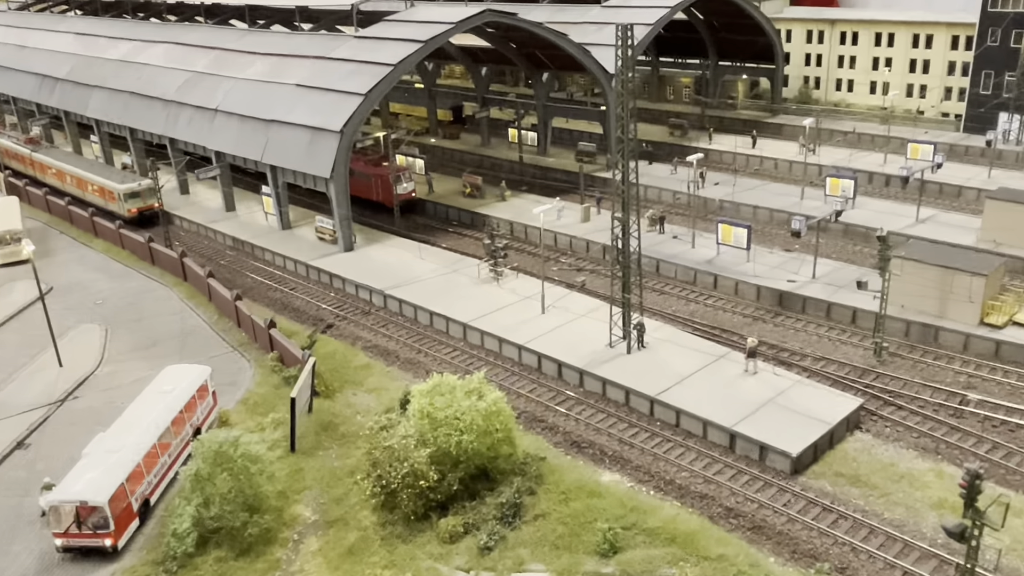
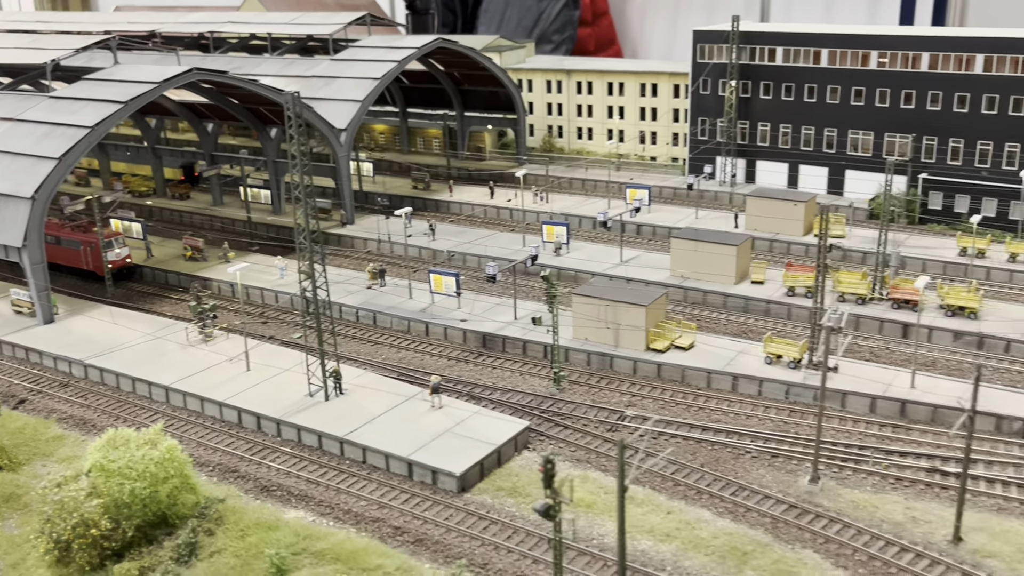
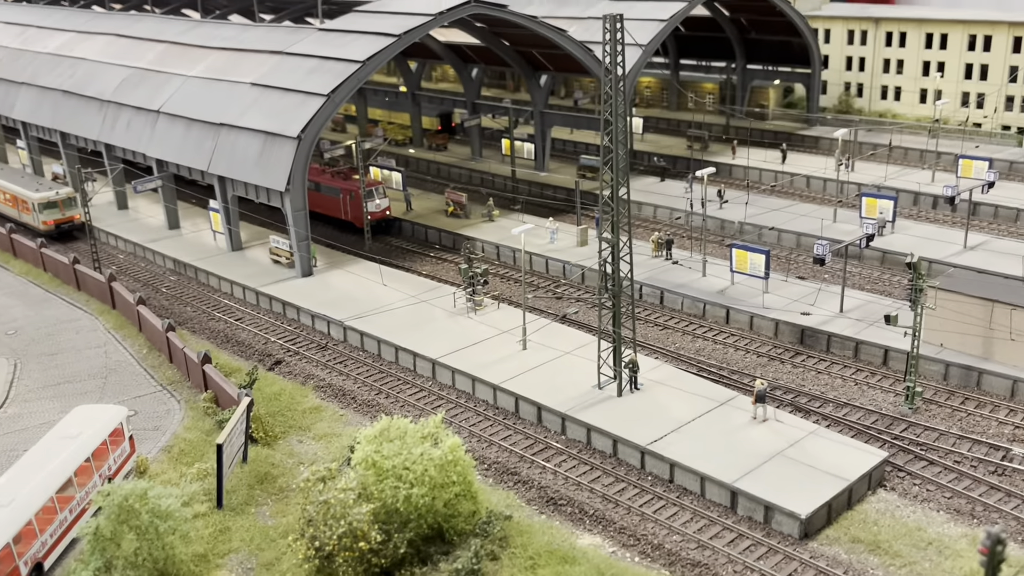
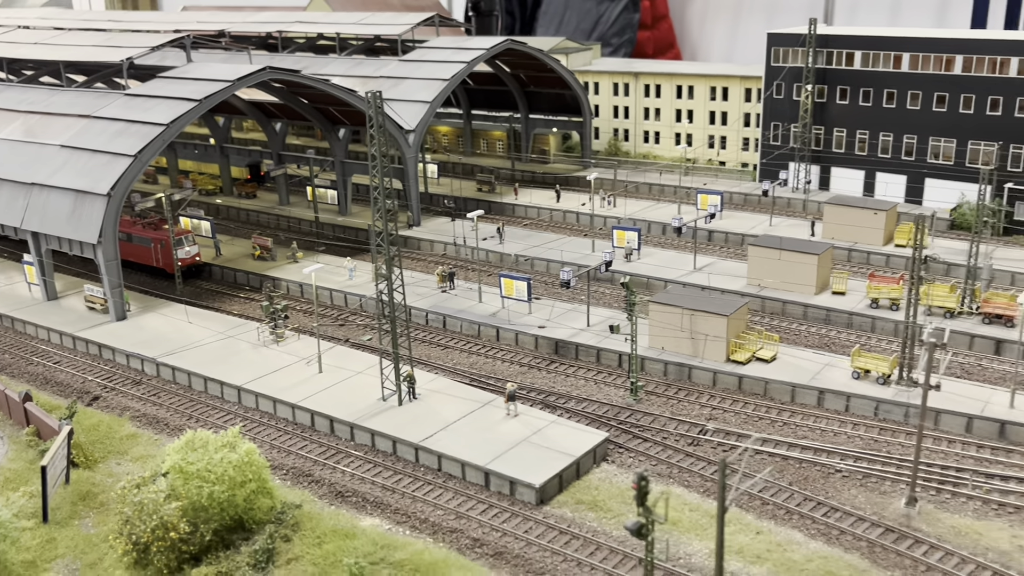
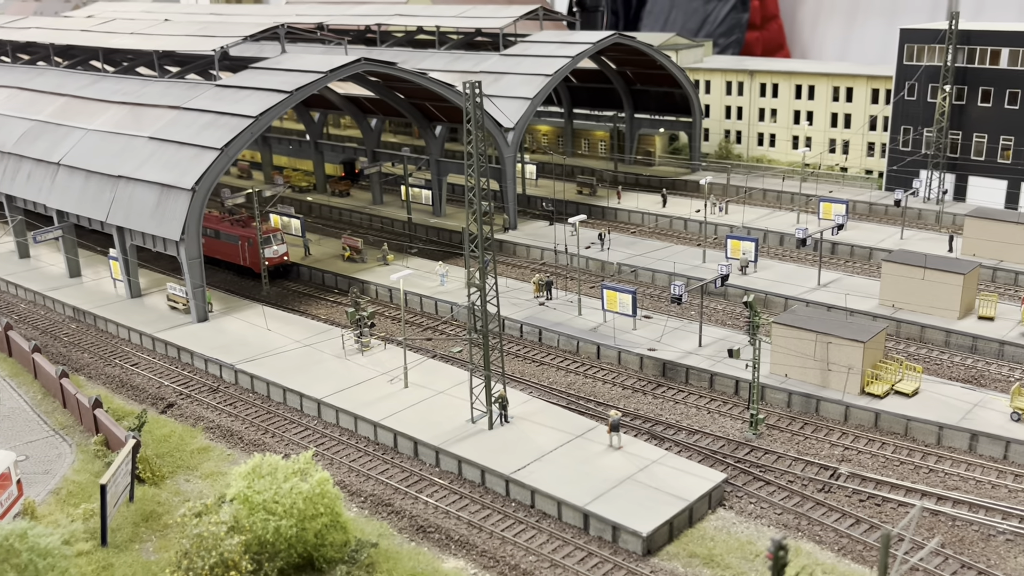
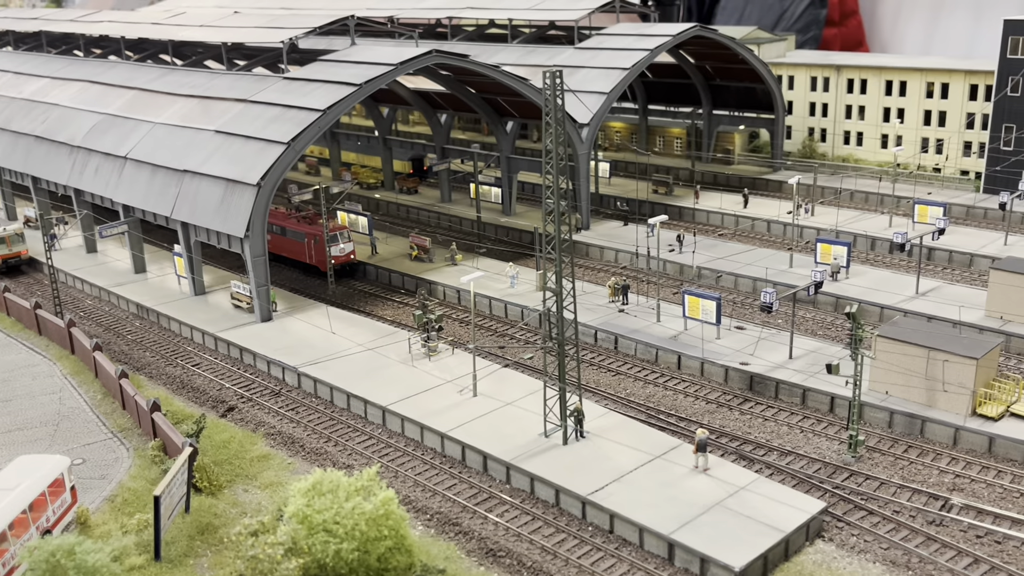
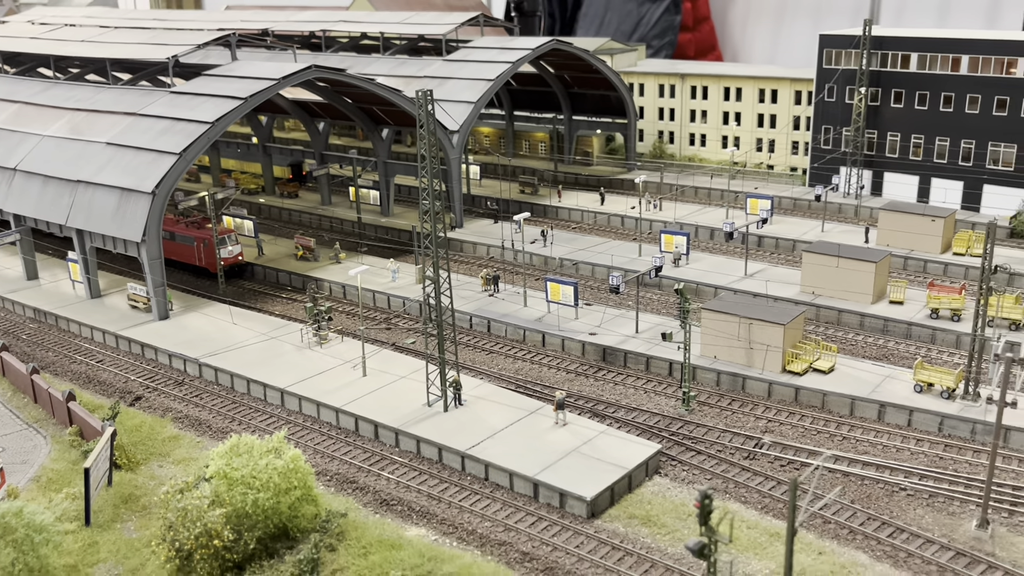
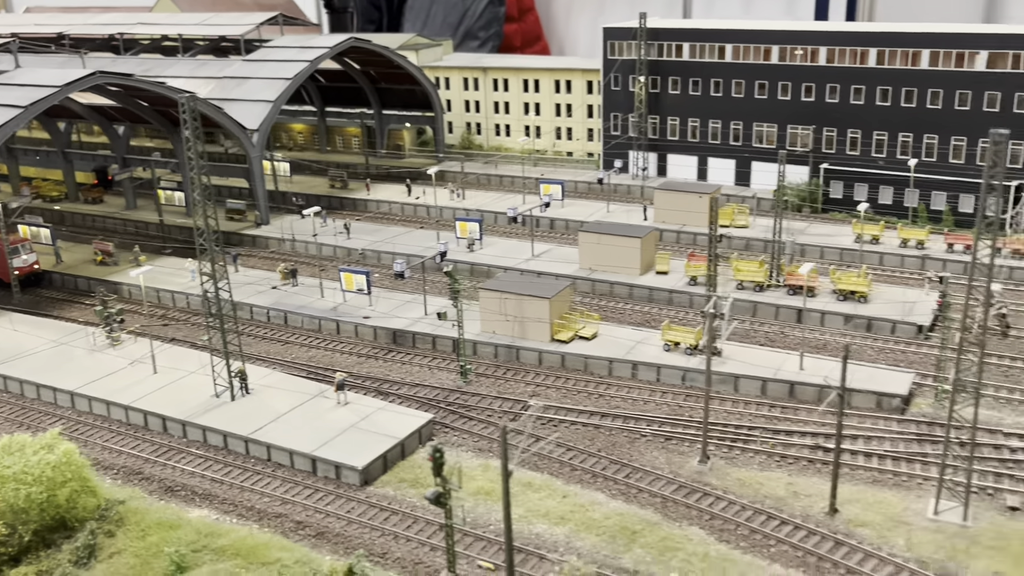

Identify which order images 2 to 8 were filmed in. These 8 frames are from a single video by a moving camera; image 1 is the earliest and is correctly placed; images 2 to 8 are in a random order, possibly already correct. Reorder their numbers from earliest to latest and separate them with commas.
3, 6, 5, 7, 4, 2, 8
